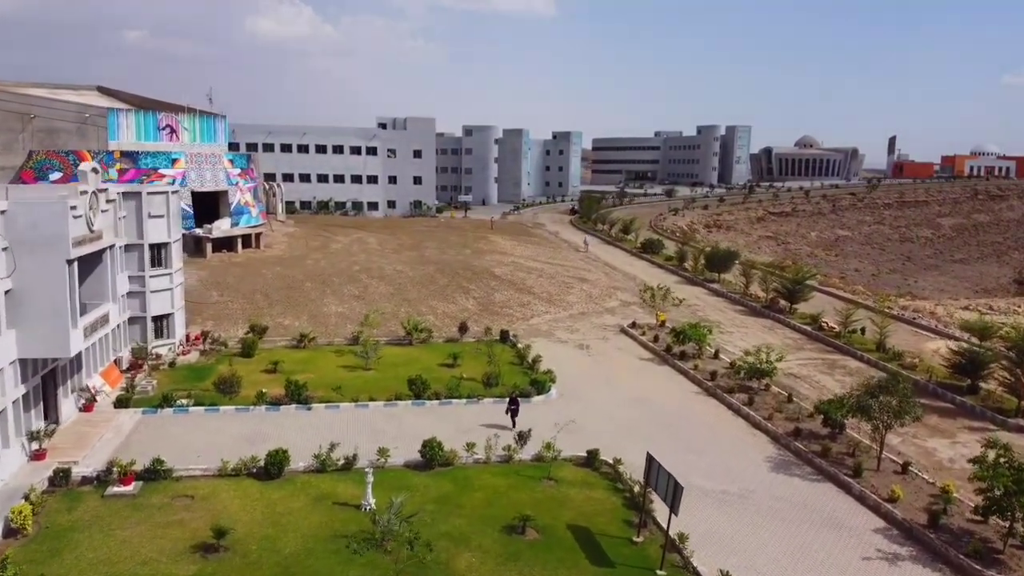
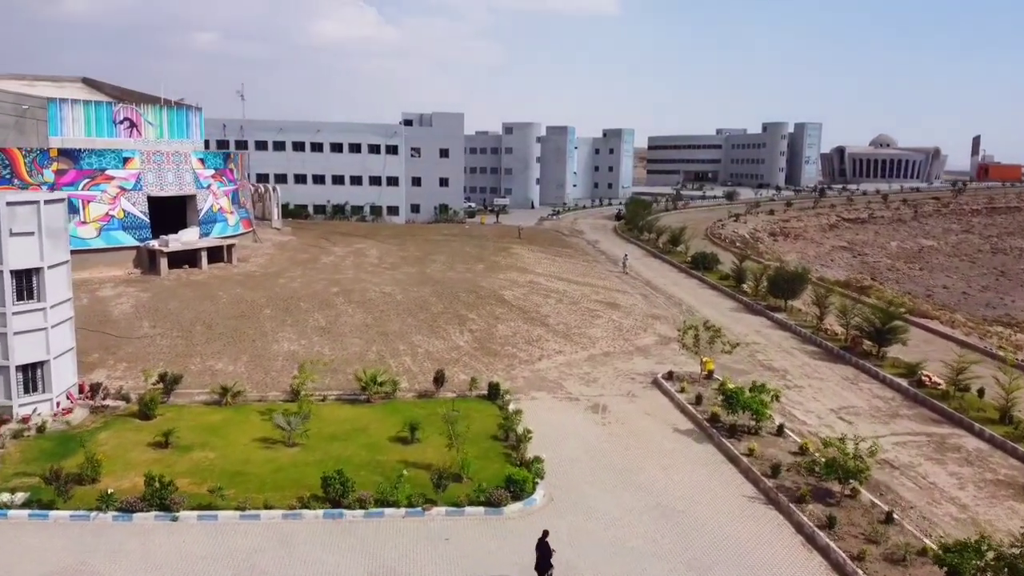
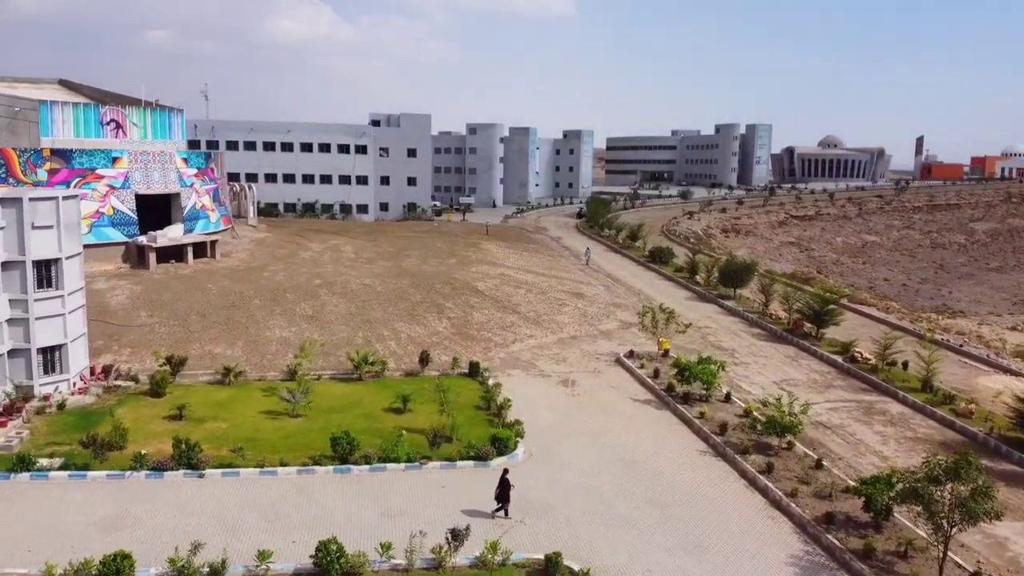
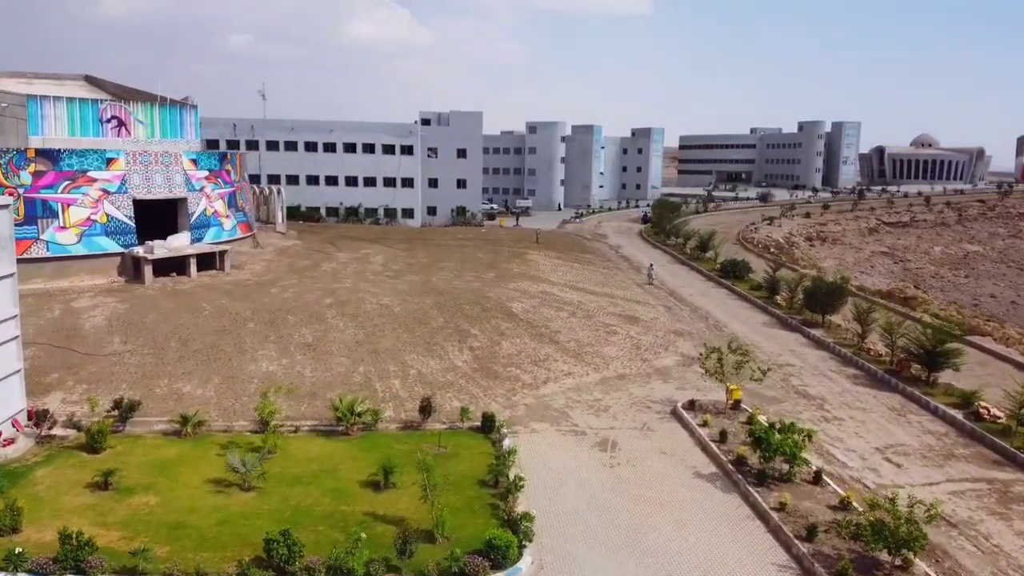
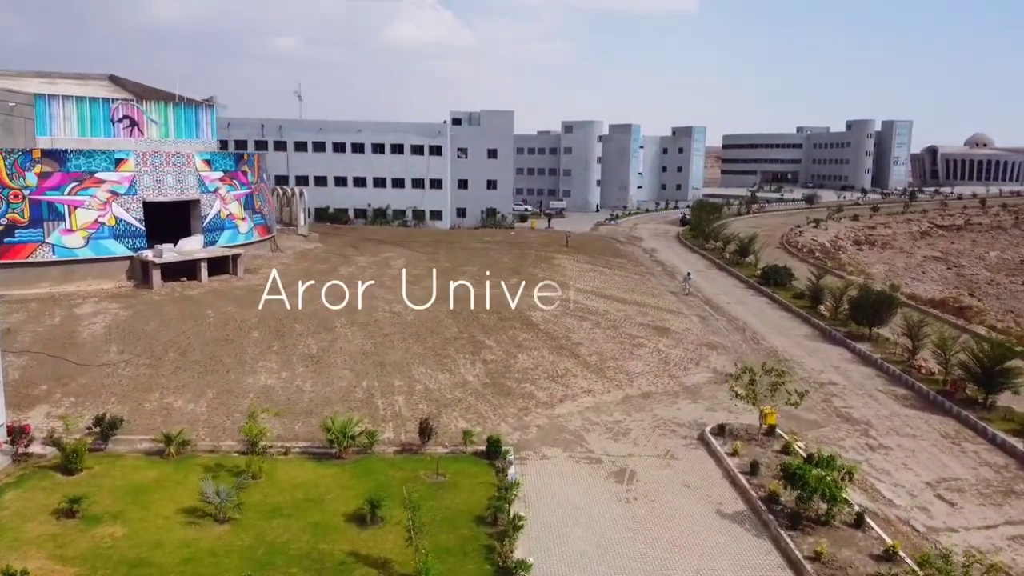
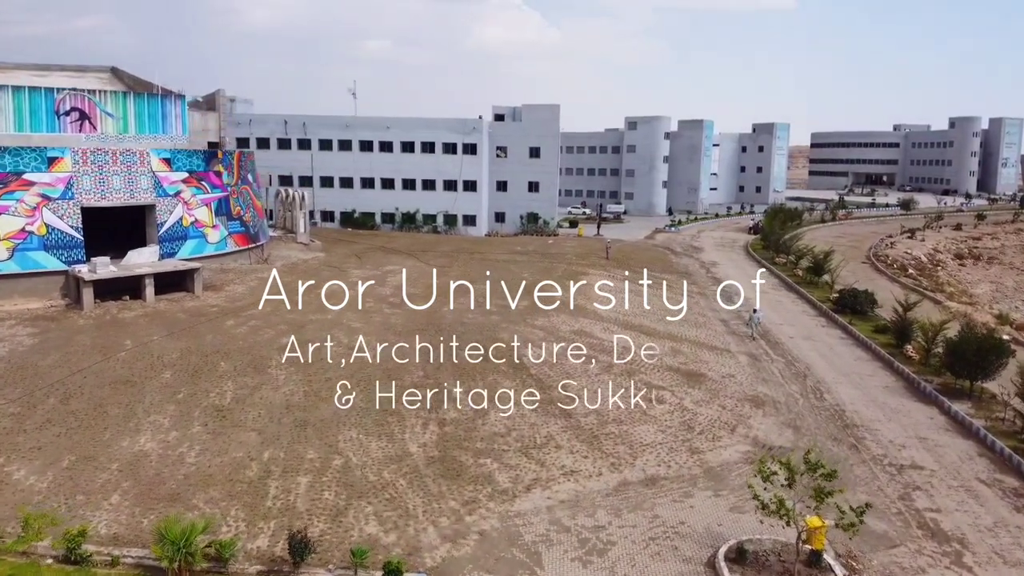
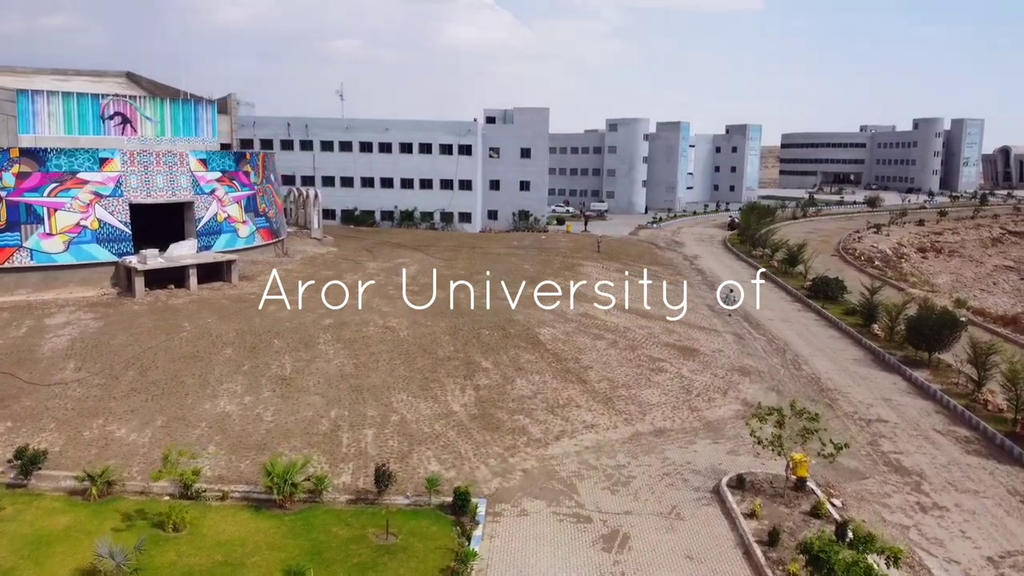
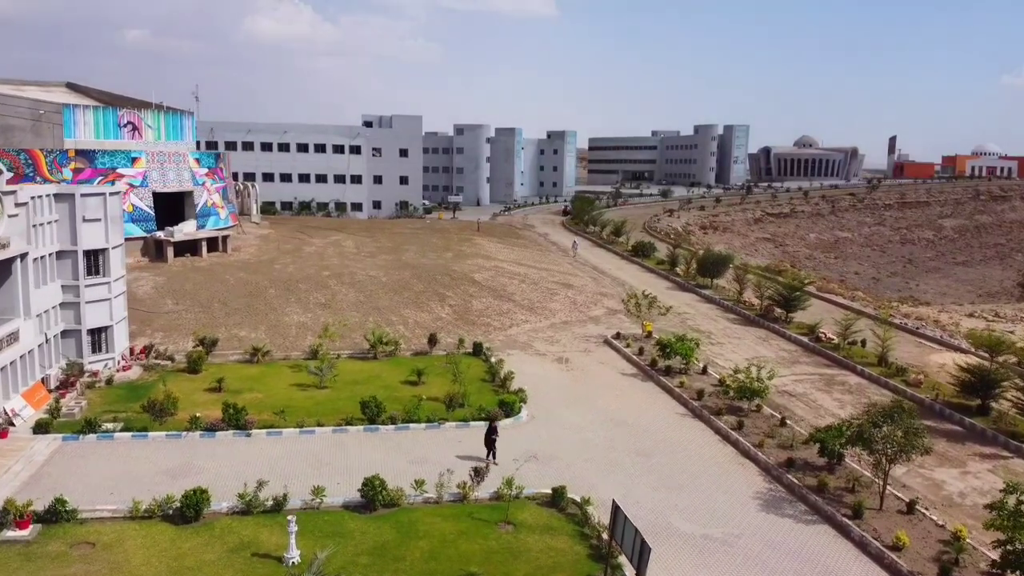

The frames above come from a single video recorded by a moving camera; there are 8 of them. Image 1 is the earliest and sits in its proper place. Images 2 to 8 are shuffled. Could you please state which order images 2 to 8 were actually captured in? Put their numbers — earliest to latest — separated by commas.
8, 3, 2, 4, 5, 7, 6
